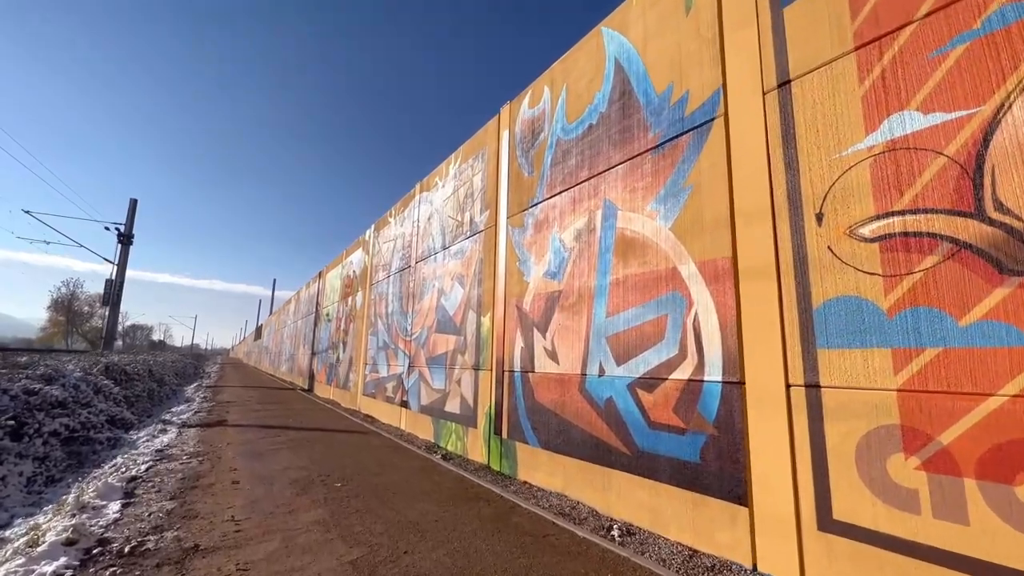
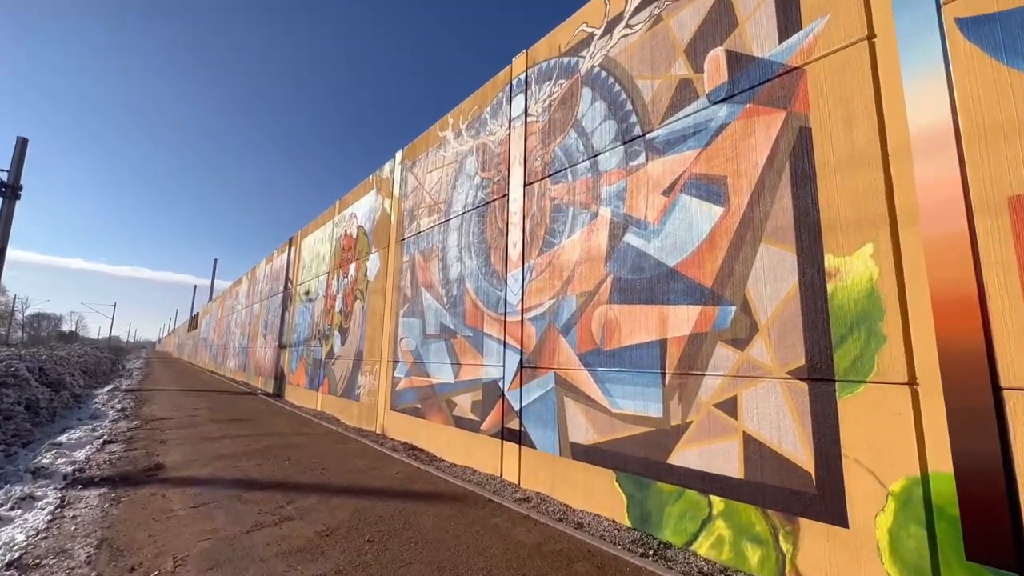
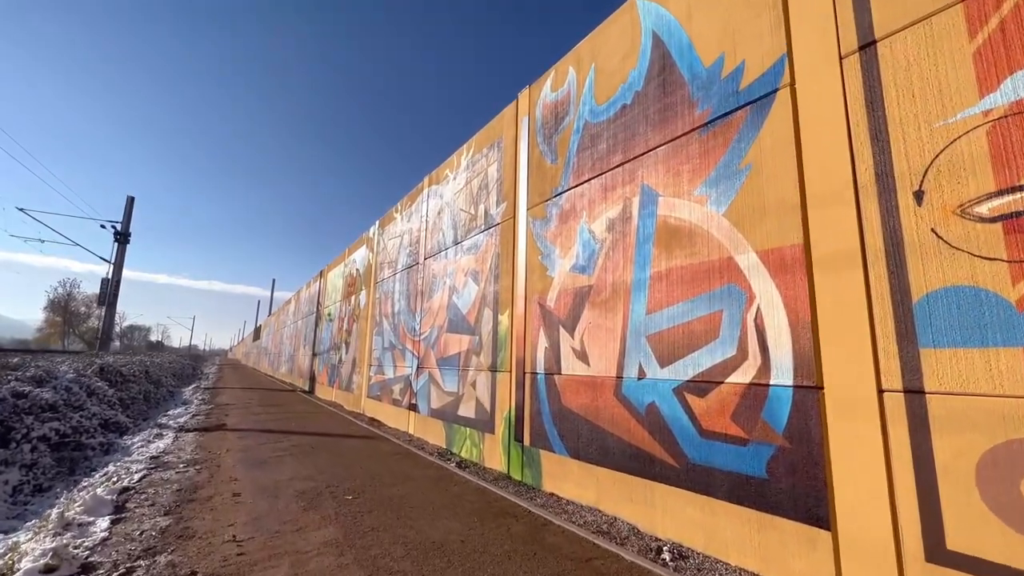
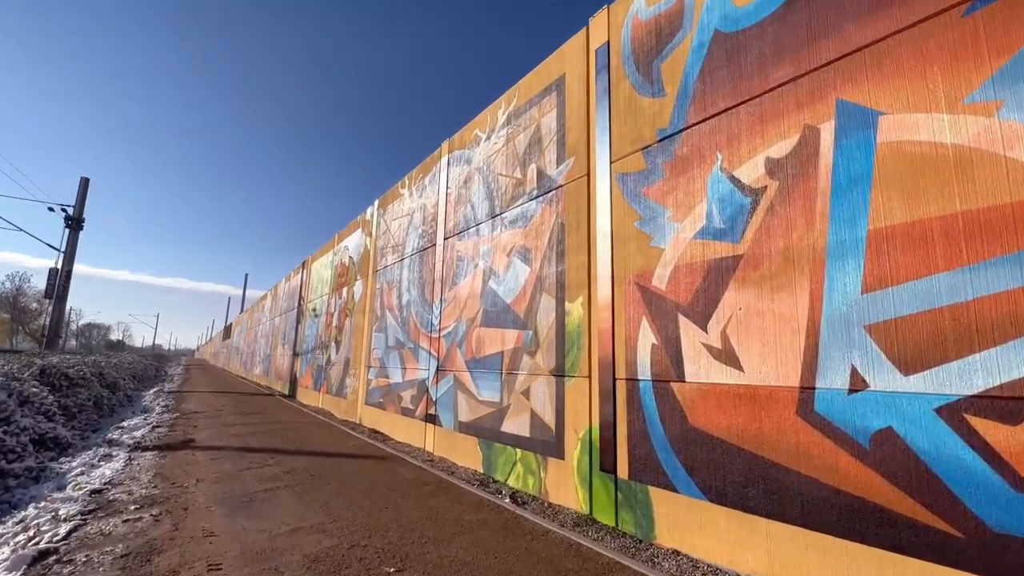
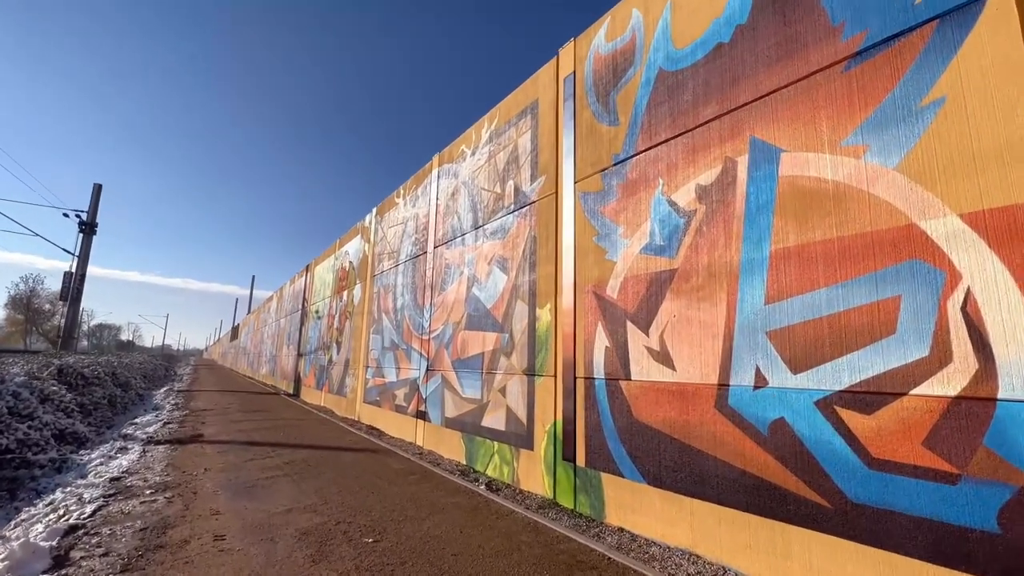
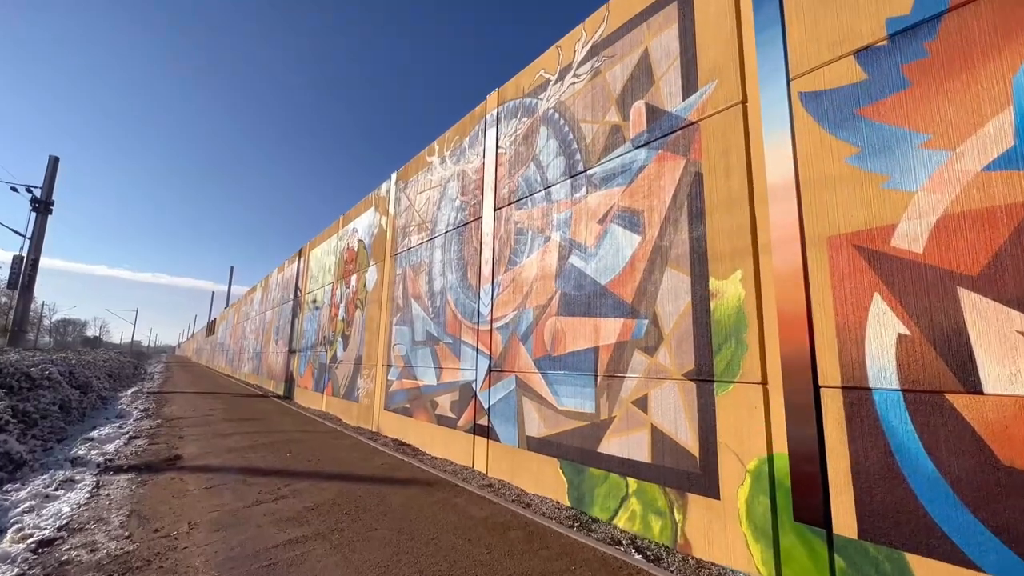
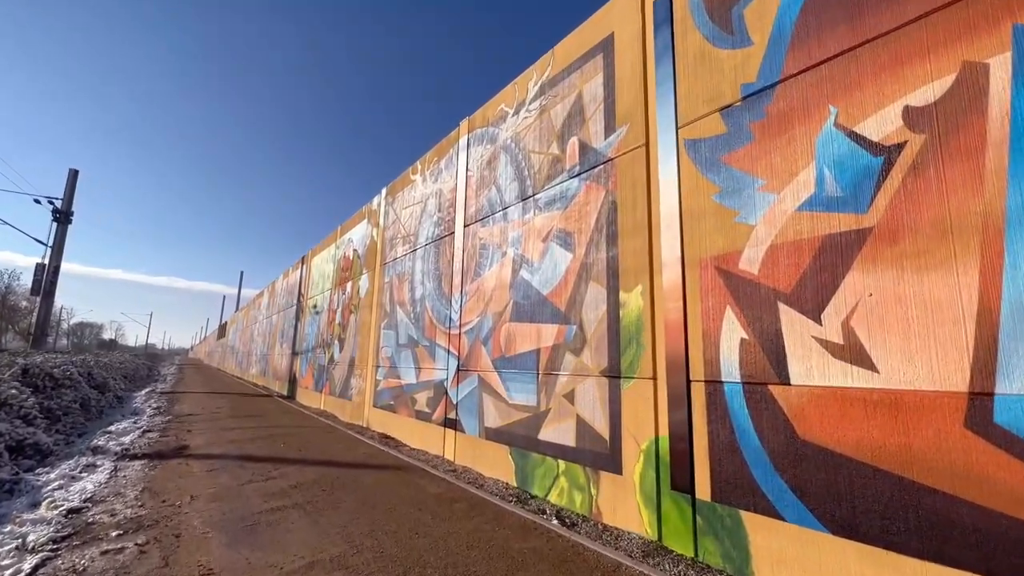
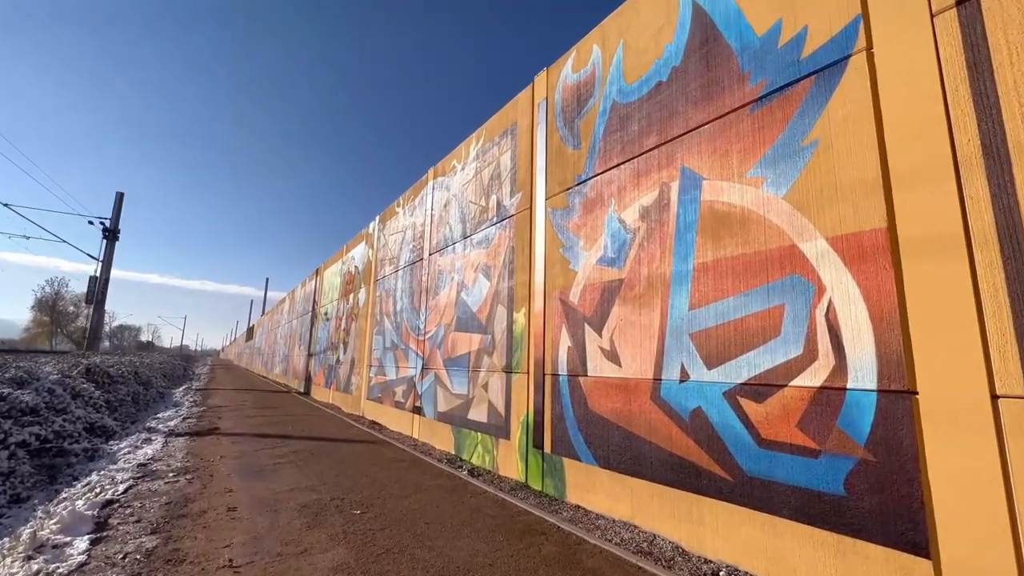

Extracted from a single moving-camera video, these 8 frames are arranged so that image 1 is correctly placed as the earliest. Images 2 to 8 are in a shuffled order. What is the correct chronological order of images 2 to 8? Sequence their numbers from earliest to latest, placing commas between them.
3, 8, 5, 4, 7, 6, 2
